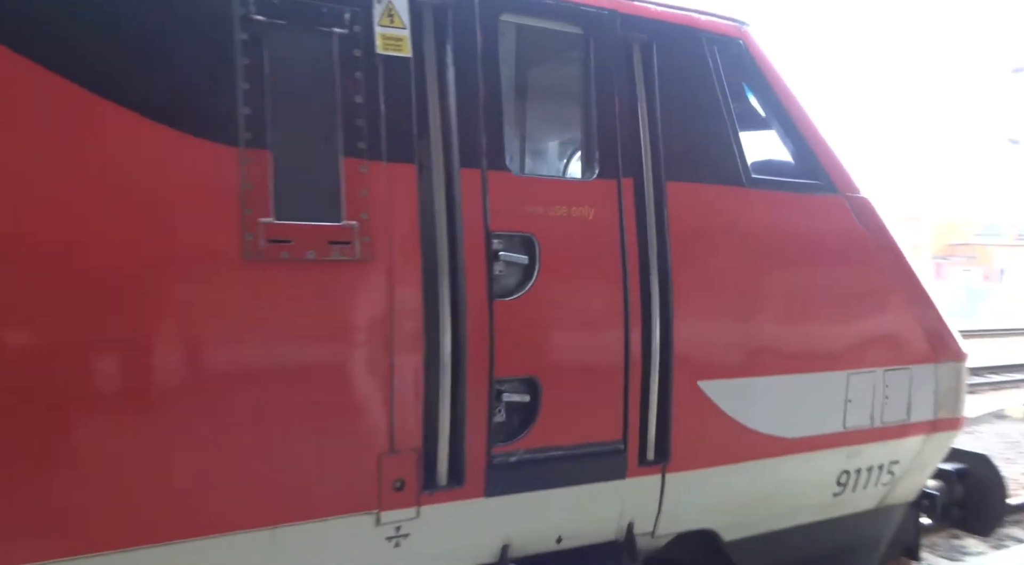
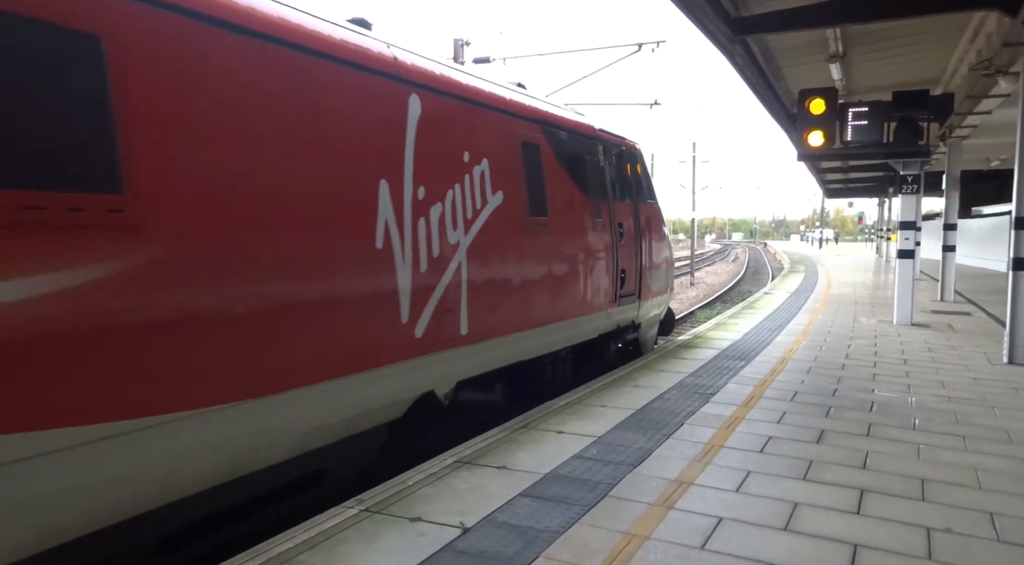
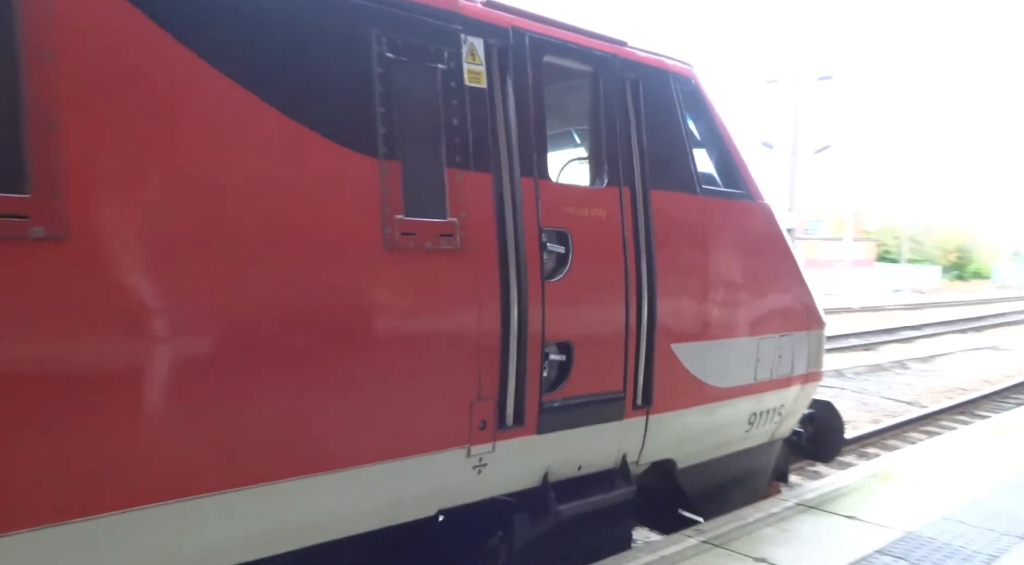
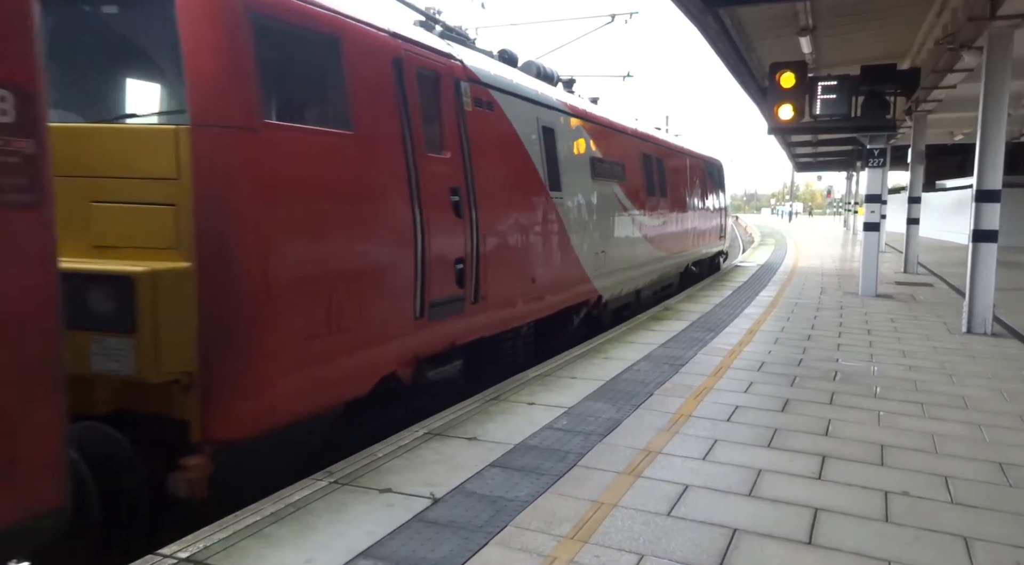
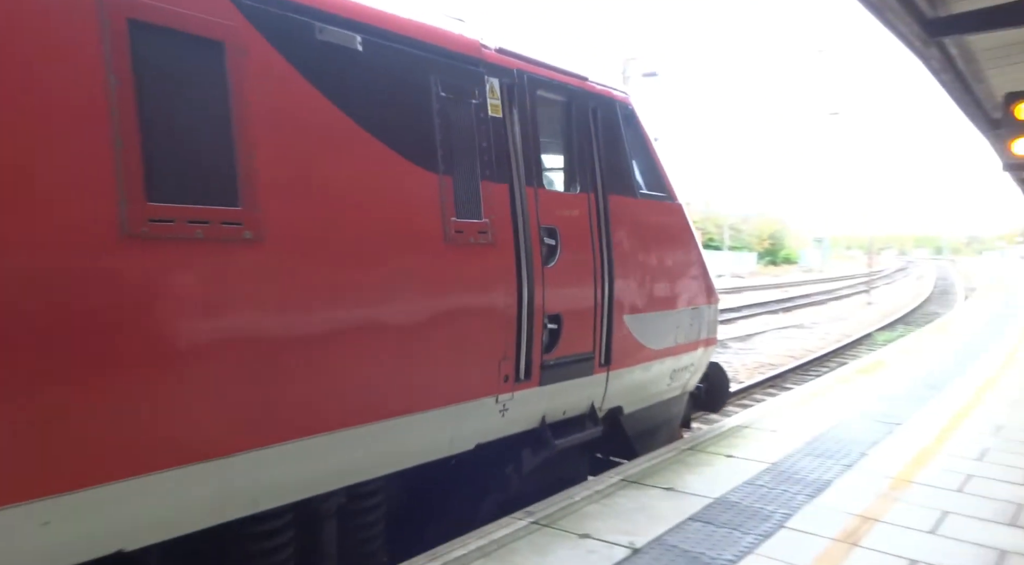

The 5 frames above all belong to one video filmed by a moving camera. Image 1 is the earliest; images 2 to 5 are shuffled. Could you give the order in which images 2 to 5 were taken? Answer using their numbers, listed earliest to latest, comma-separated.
3, 5, 2, 4
